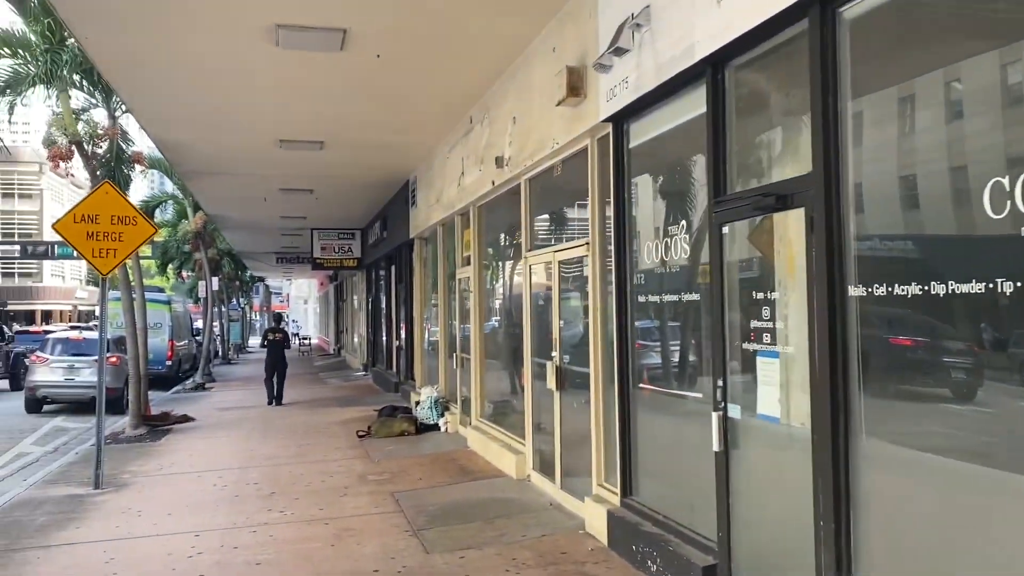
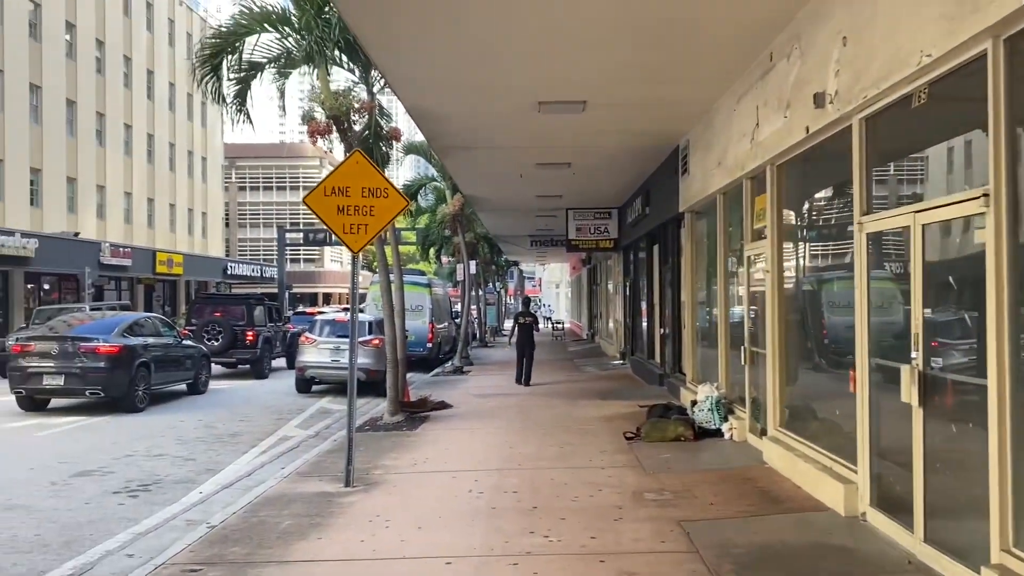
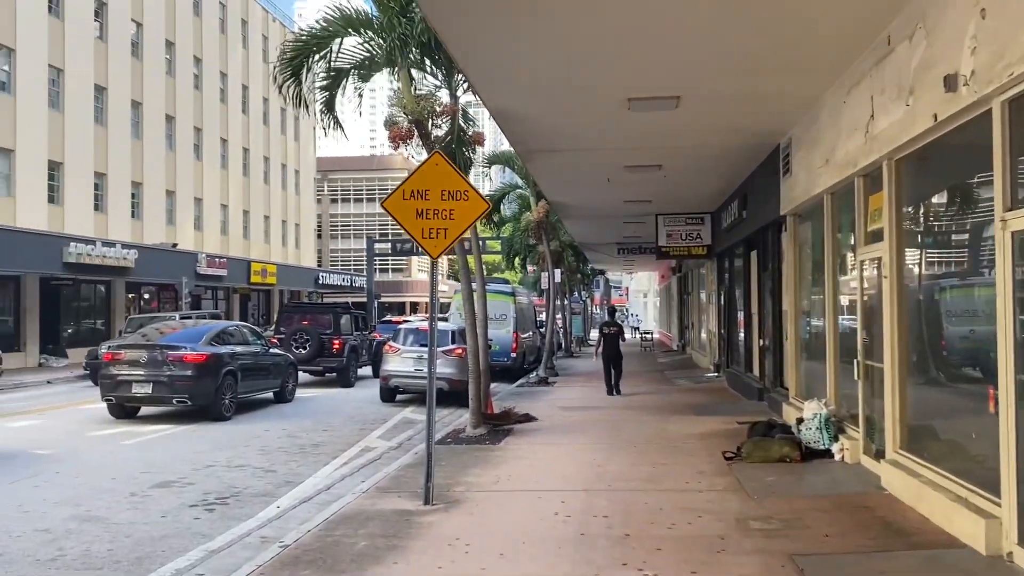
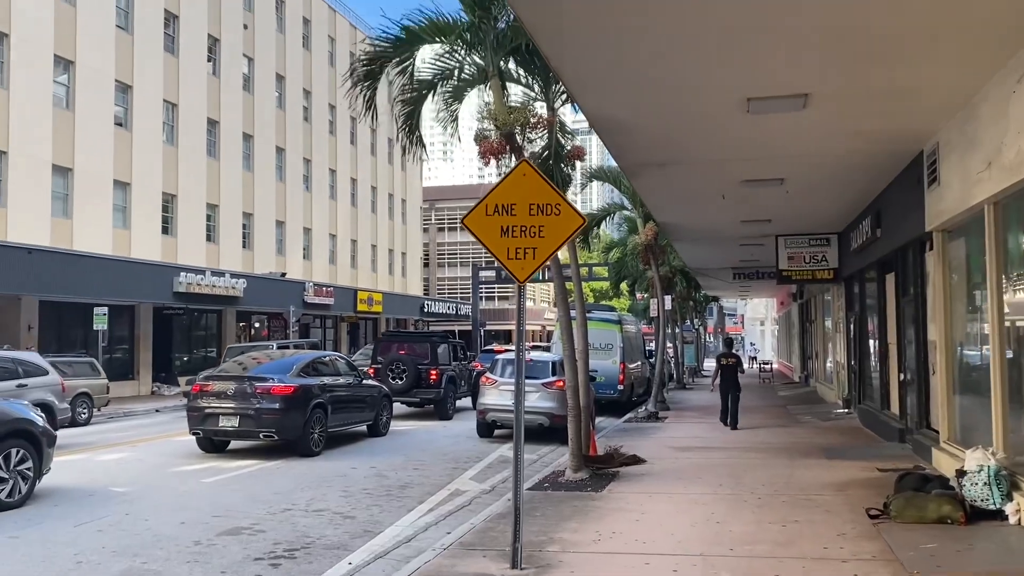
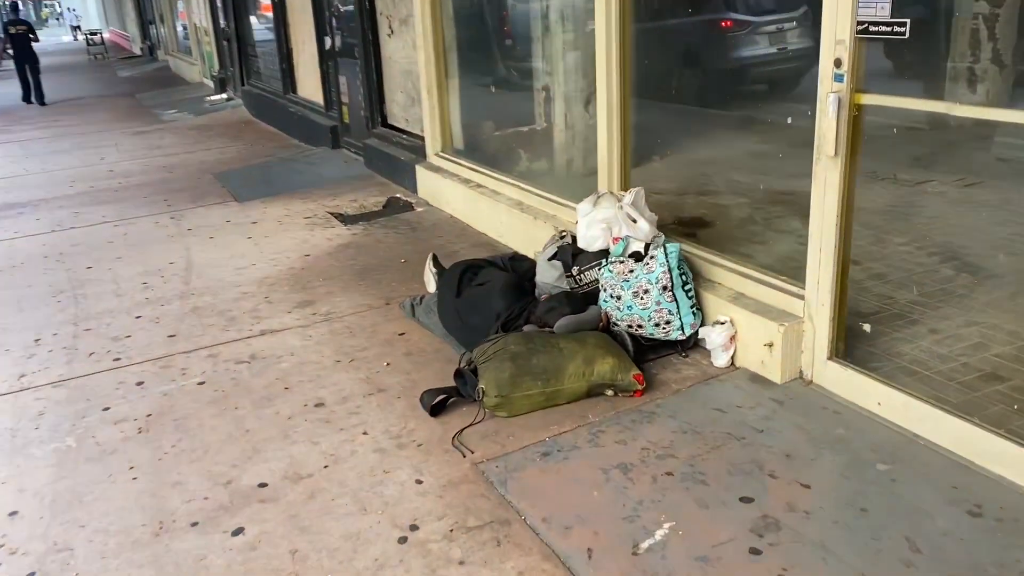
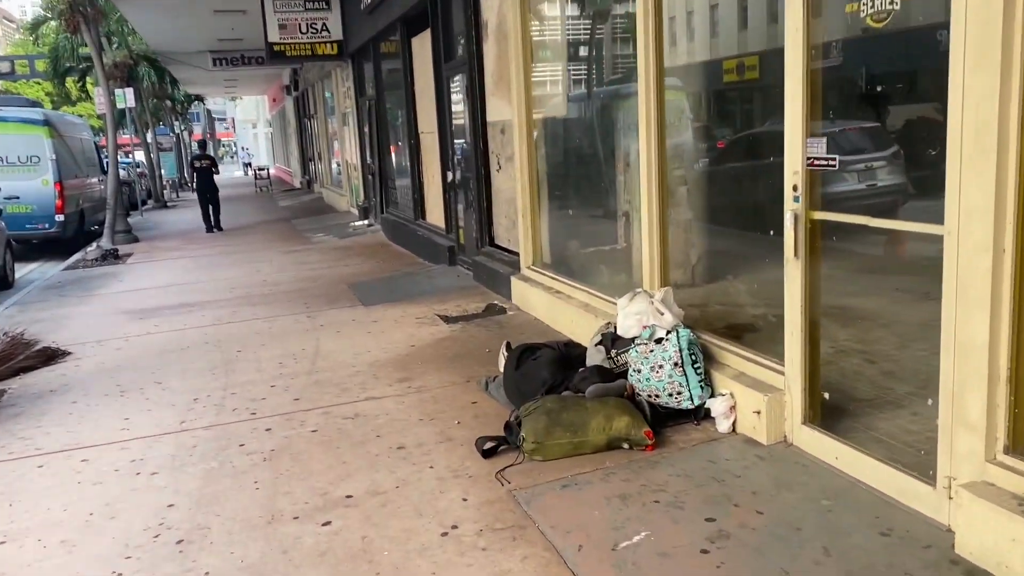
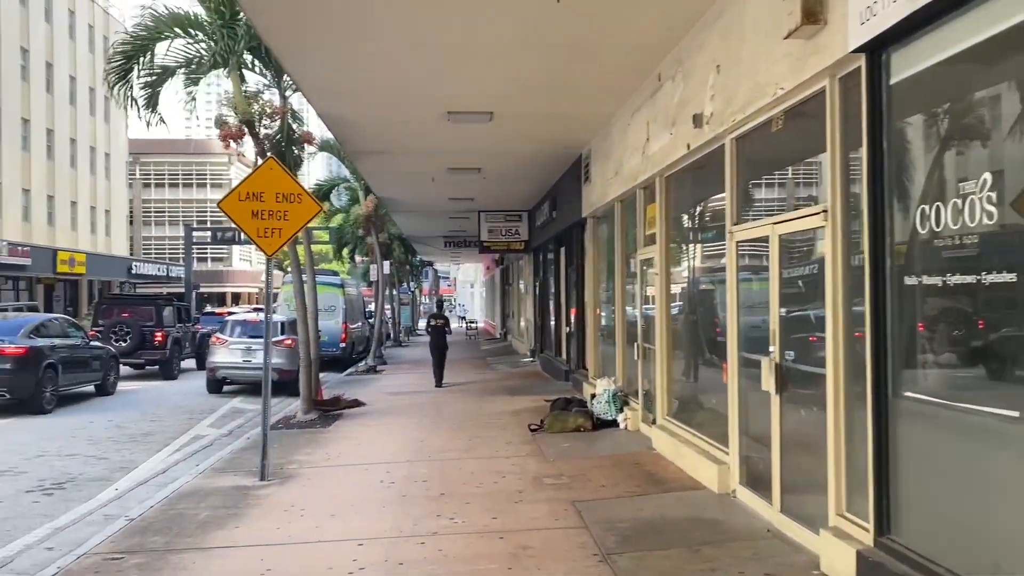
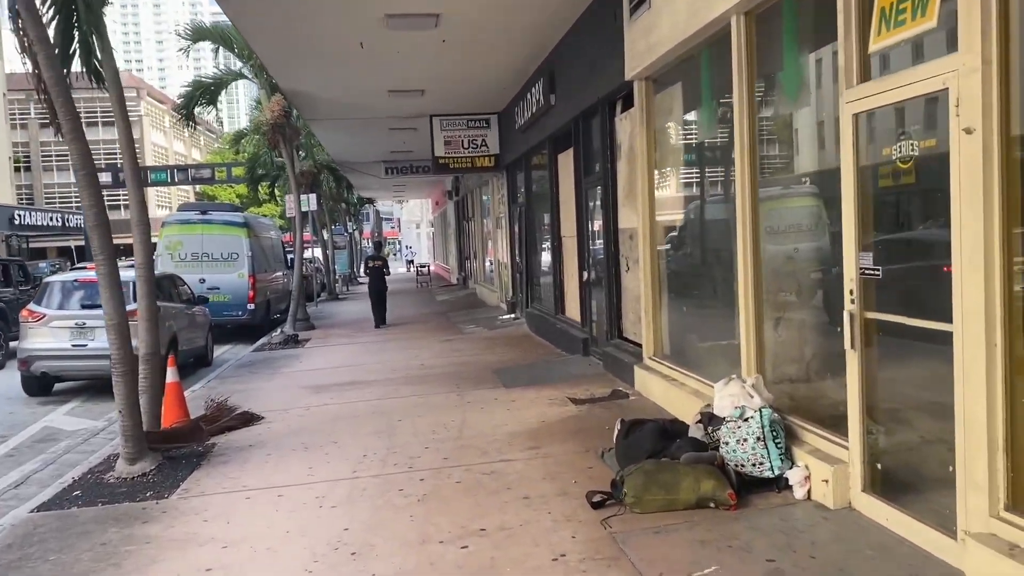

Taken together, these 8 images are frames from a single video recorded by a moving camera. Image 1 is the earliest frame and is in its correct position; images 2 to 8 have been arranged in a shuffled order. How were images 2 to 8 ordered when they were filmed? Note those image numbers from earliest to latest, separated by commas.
7, 2, 3, 4, 8, 6, 5
